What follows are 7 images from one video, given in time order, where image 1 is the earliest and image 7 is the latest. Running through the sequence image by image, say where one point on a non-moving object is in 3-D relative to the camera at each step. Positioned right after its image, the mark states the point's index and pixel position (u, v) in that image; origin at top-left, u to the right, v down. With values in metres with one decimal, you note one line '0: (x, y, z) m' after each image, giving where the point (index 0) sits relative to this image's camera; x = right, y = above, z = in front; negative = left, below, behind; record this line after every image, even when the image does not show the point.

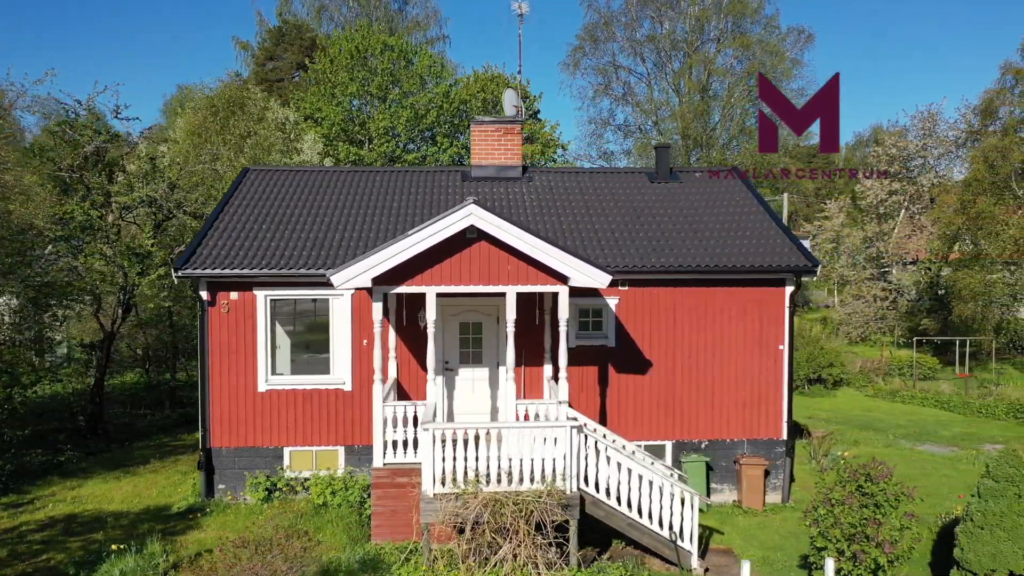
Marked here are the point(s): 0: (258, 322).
0: (-3.1, -0.4, +10.3) m
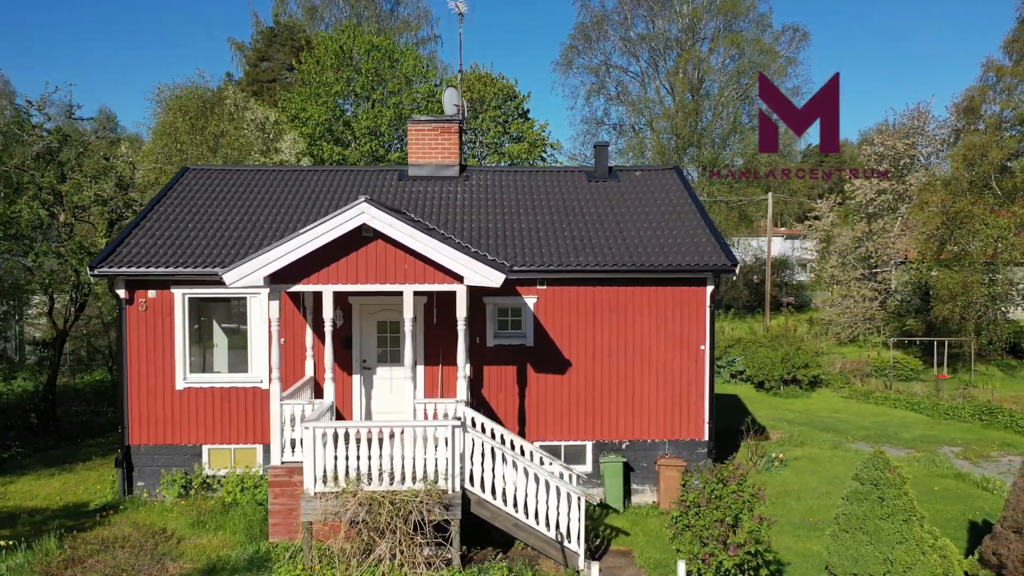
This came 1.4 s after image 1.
0: (-4.1, -0.4, +10.4) m
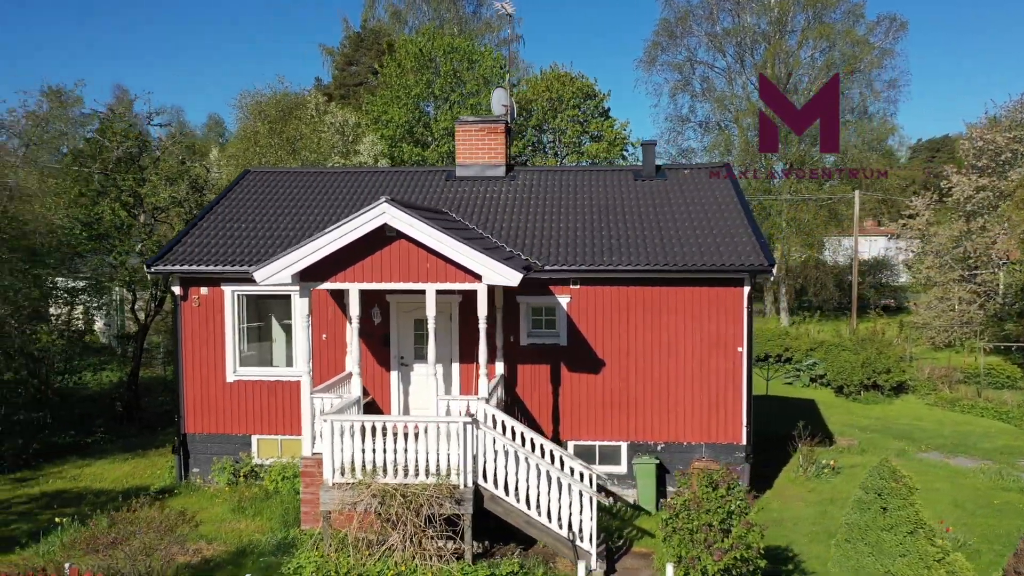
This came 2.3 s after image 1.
0: (-3.7, -0.3, +10.9) m
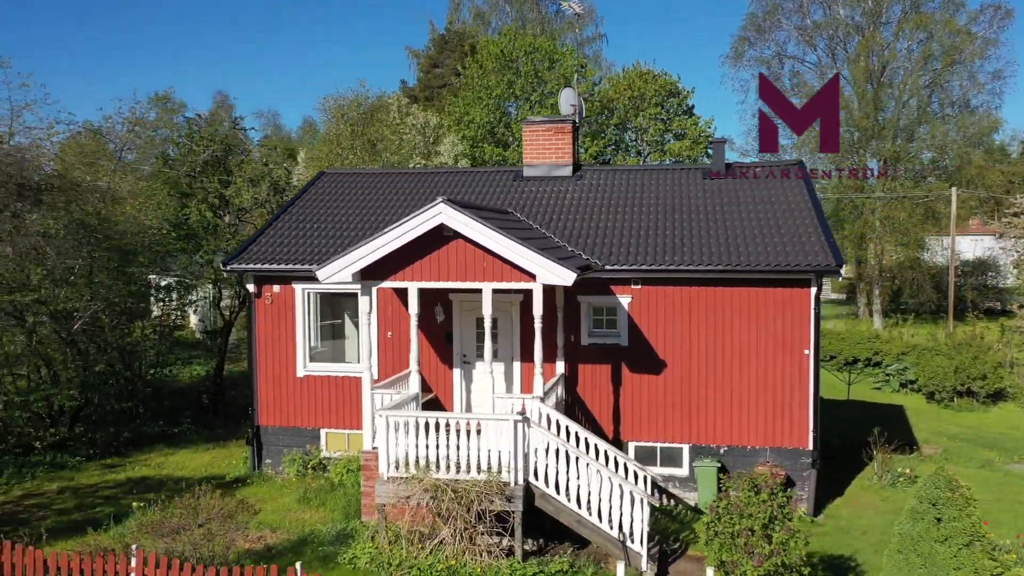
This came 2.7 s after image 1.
0: (-2.9, -0.3, +11.3) m
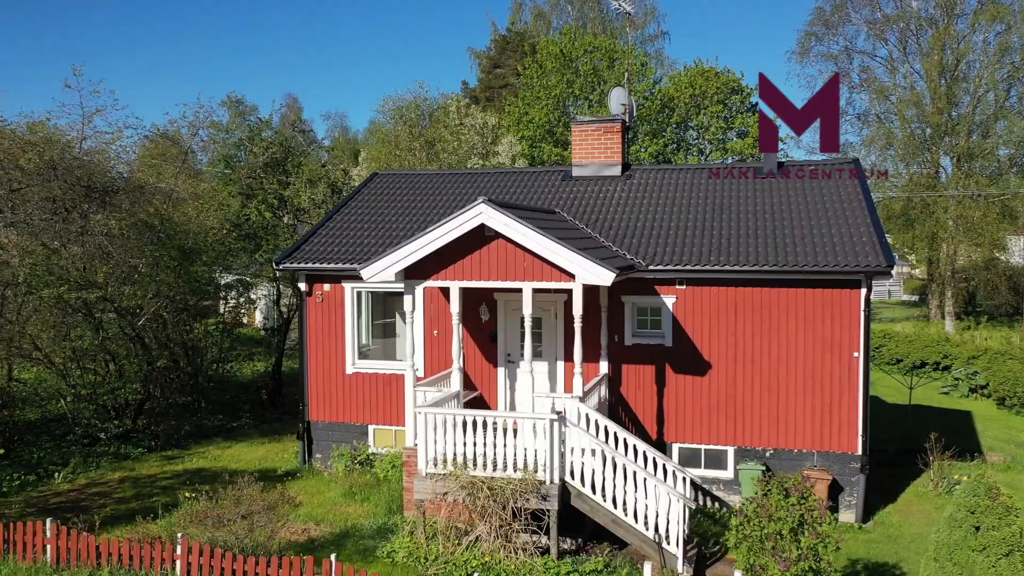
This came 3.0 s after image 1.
0: (-2.3, -0.3, +11.5) m
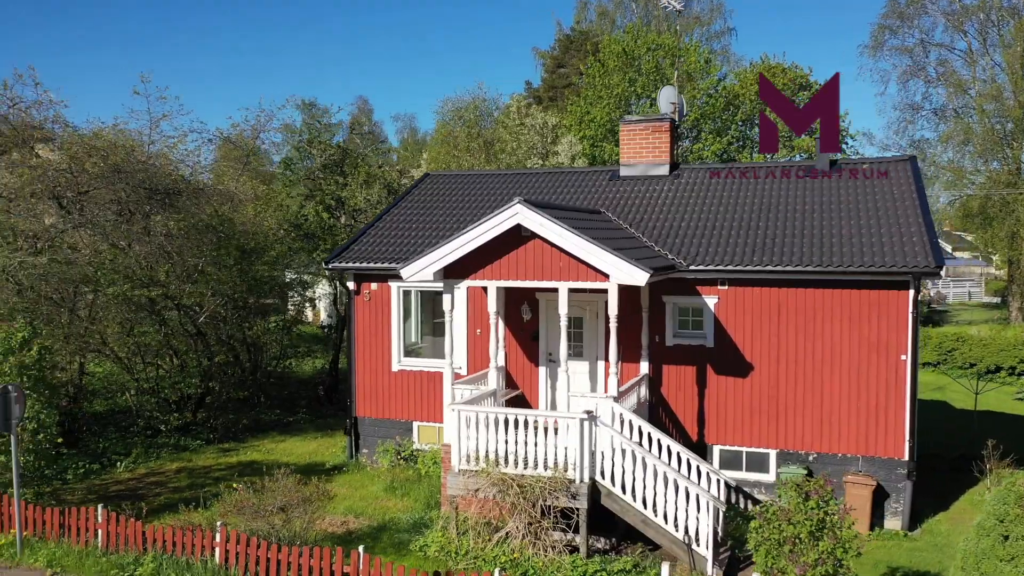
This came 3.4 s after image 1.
0: (-1.7, -0.3, +11.8) m
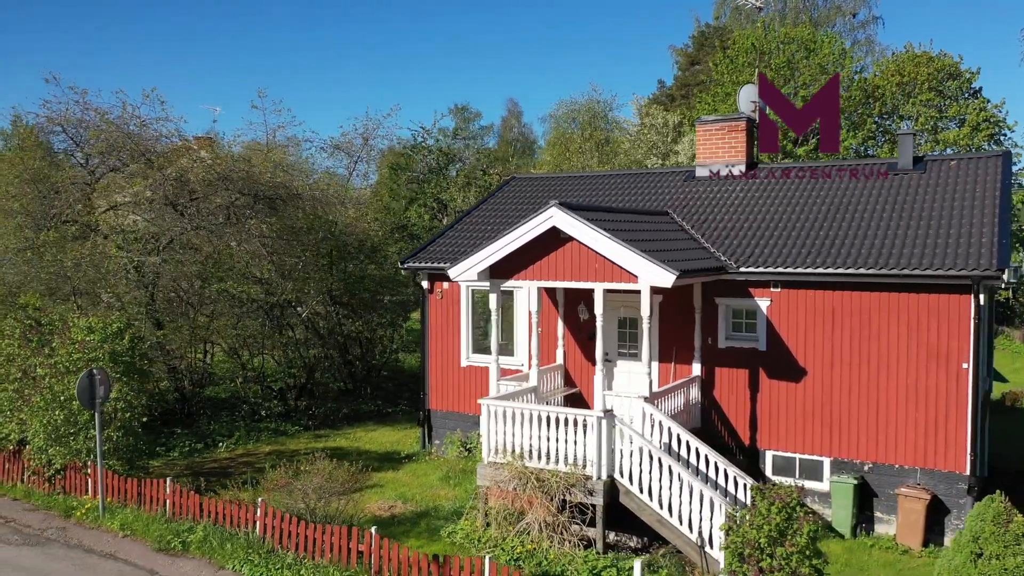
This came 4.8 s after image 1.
0: (-0.7, -0.3, +12.3) m
